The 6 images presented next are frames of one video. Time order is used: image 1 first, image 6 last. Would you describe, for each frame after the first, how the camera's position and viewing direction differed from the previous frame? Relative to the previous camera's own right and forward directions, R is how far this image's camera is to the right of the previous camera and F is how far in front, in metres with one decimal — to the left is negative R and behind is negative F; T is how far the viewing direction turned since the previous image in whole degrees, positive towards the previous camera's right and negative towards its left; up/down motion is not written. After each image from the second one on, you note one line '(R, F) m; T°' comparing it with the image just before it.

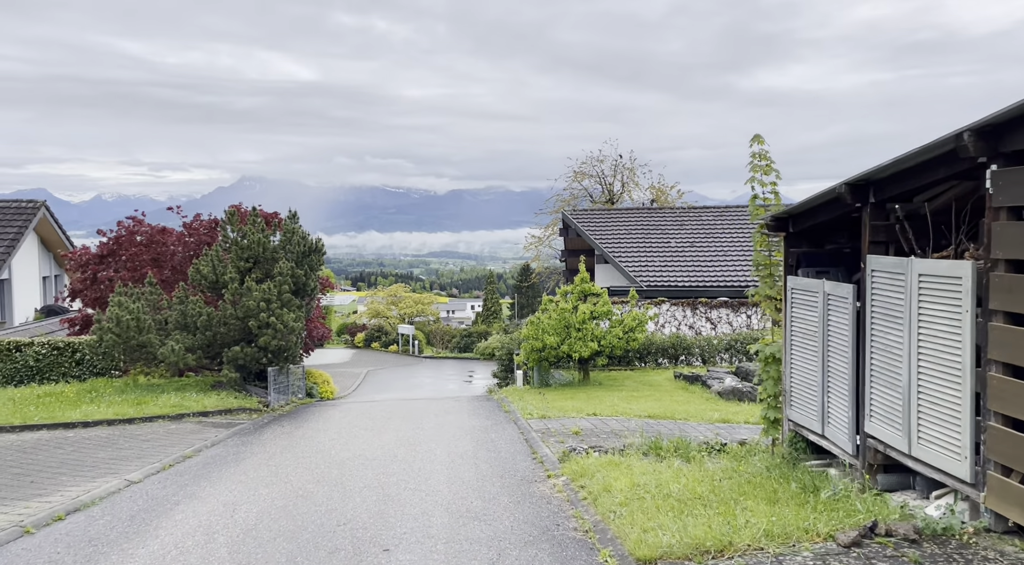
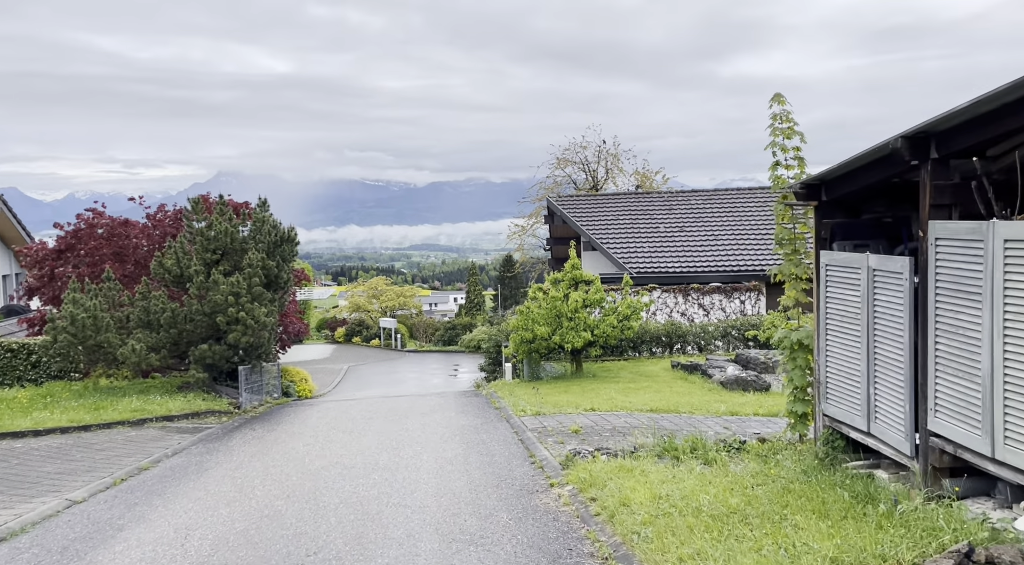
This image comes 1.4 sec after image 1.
(-0.1, +1.0) m; +1°
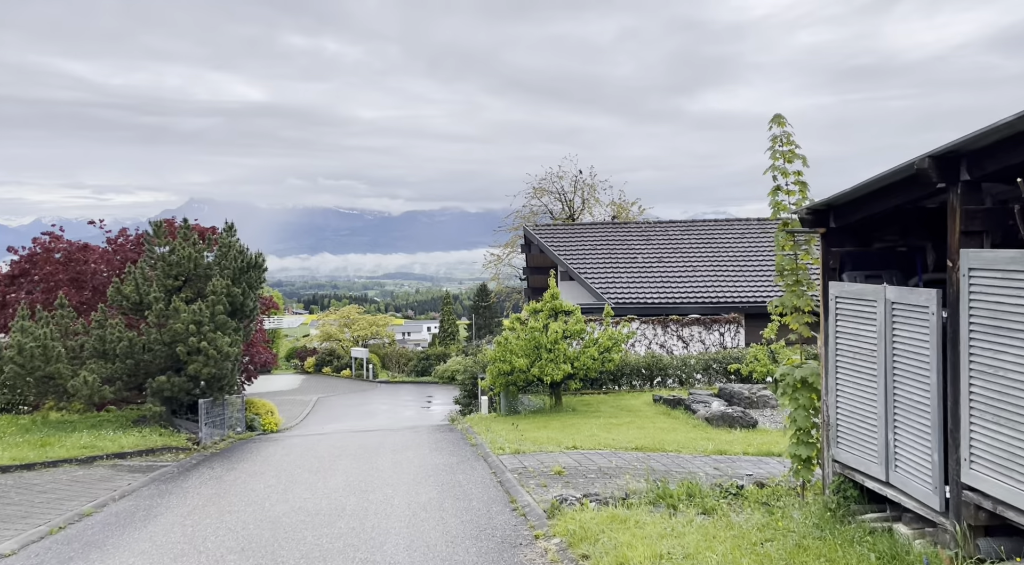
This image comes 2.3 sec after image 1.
(-0.1, +0.6) m; +2°
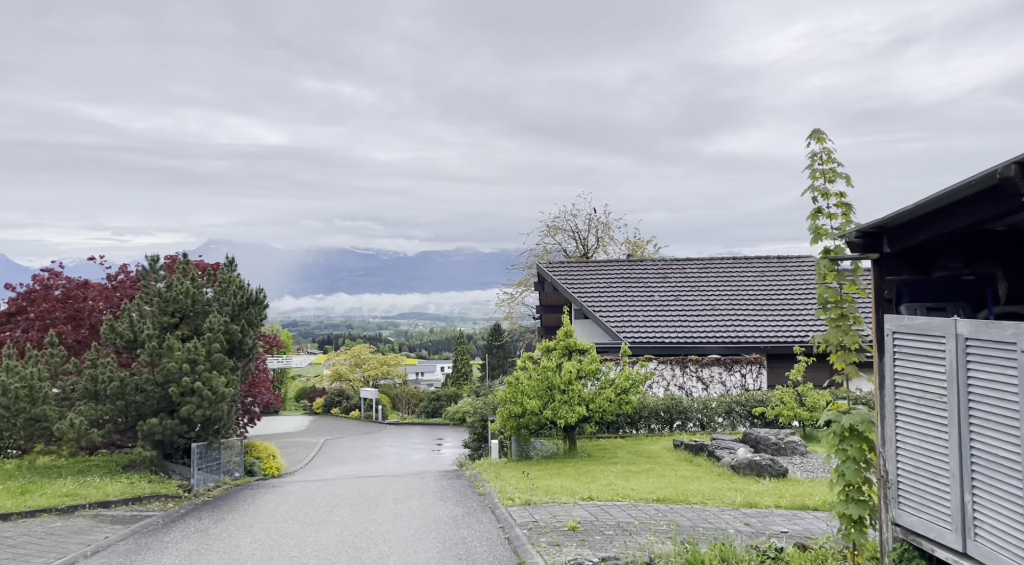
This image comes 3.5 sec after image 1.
(0.0, +0.8) m; -1°
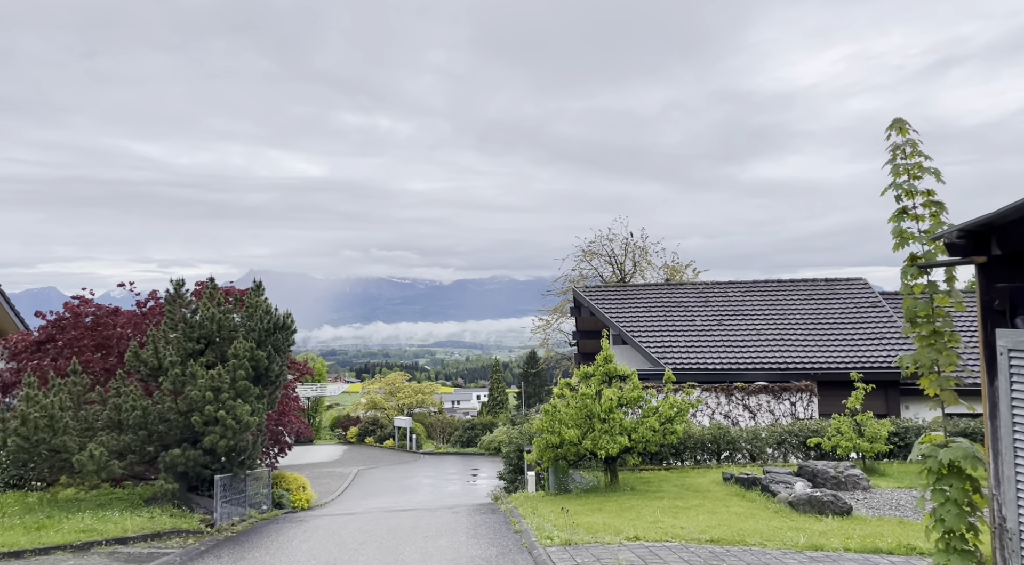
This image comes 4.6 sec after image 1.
(0.0, +0.7) m; -2°
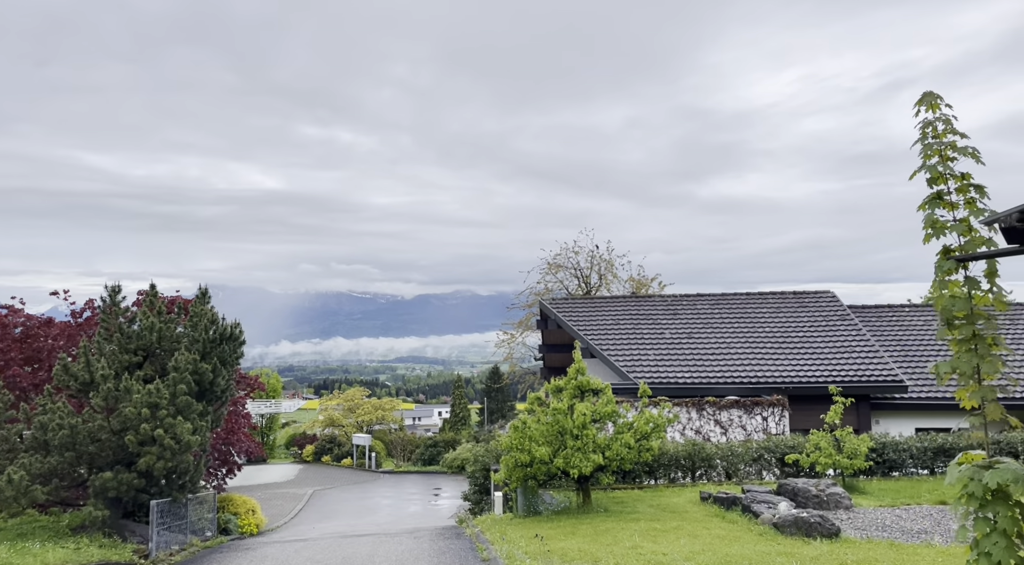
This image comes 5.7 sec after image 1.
(-0.1, +0.9) m; +2°
